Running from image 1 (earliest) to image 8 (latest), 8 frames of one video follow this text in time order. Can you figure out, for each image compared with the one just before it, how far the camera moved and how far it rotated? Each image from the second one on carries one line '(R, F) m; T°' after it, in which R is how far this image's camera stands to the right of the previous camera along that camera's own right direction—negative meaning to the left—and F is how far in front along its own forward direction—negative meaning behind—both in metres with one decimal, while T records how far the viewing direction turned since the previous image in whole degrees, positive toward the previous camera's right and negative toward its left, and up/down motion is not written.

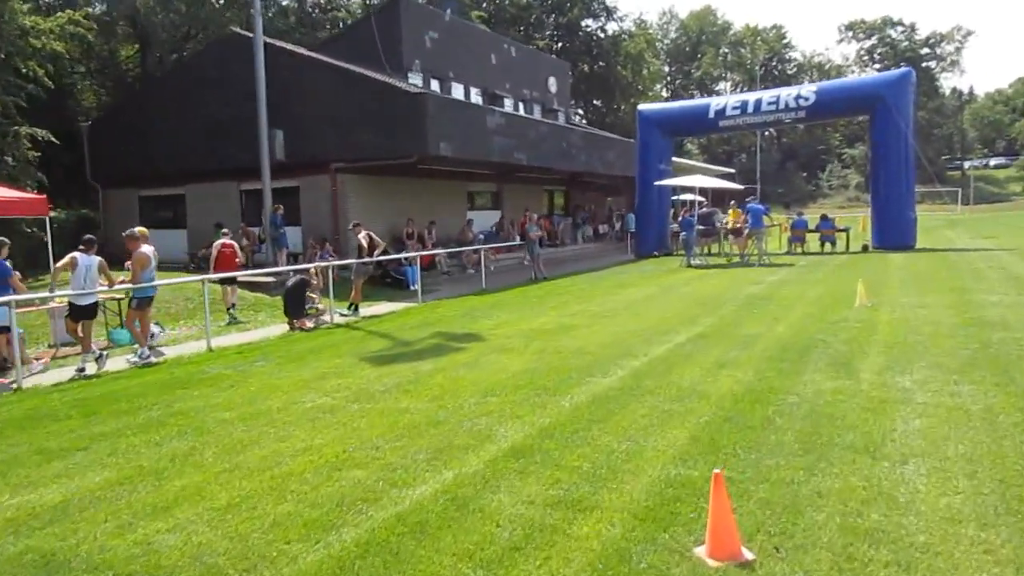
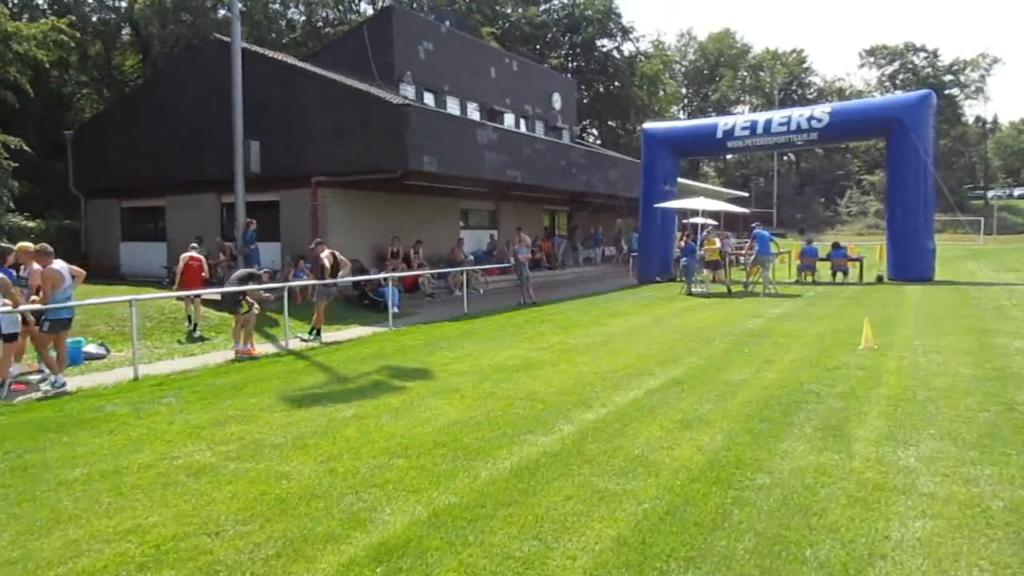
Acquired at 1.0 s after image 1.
(+0.7, +1.2) m; -1°
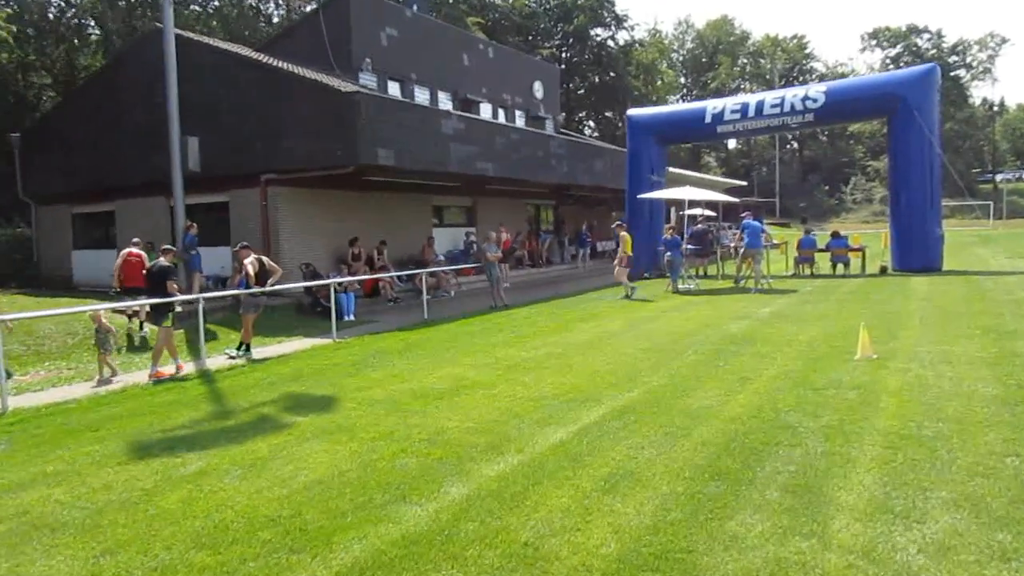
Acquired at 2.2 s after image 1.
(+0.8, +1.5) m; -1°
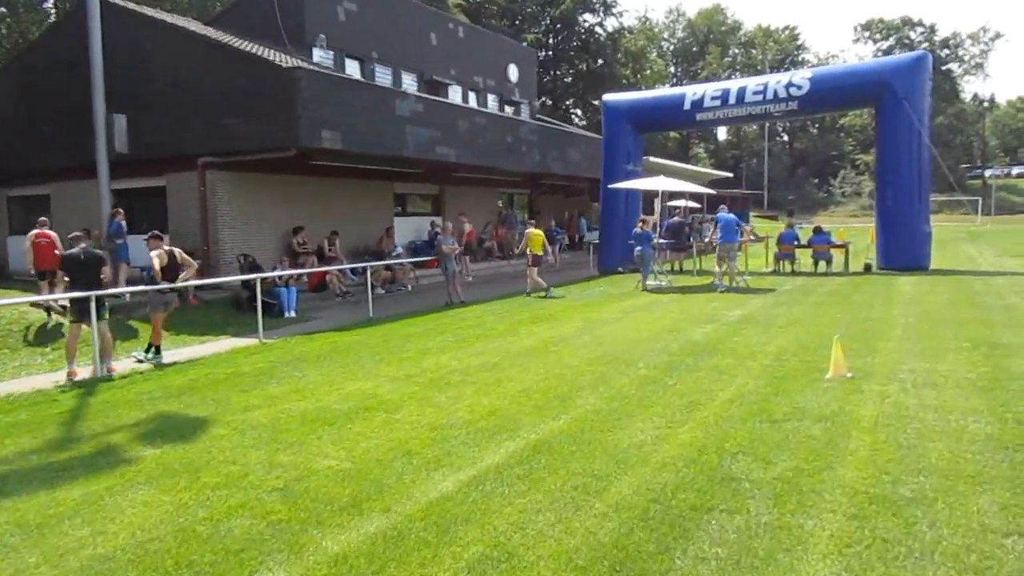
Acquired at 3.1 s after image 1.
(+0.7, +1.2) m; +1°
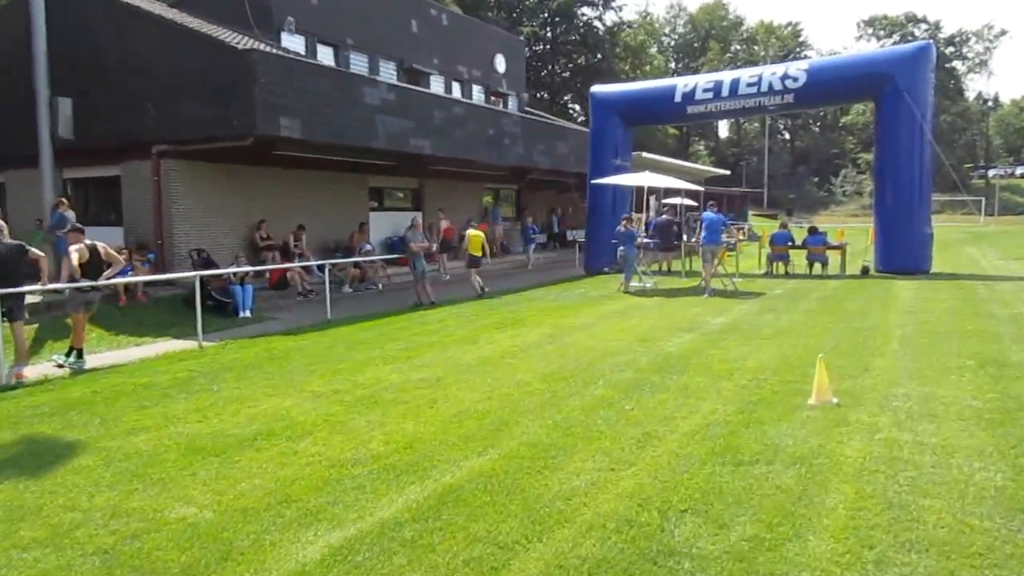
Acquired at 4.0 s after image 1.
(+0.5, +1.0) m; 0°
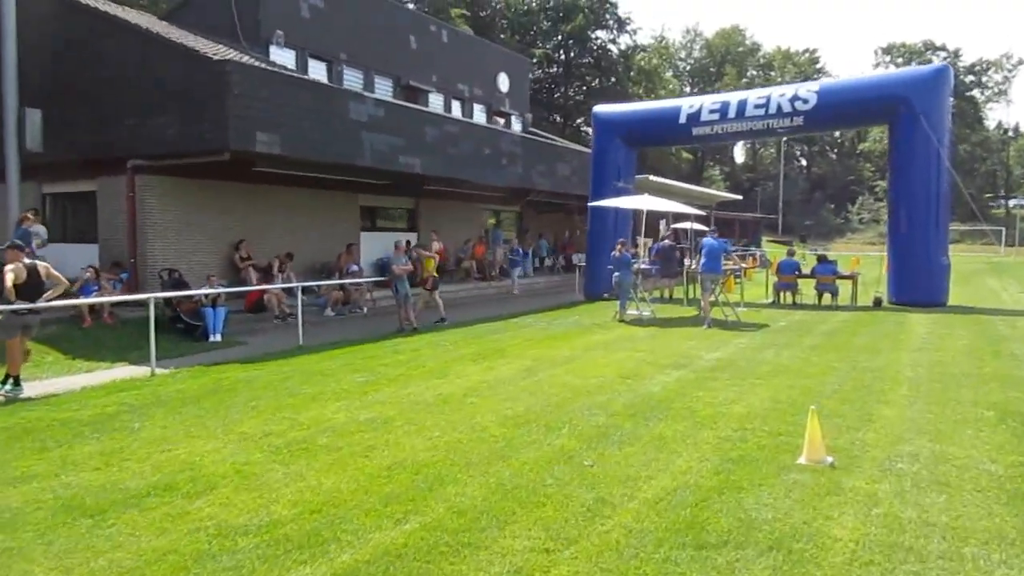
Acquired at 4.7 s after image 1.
(+0.5, +0.8) m; -1°
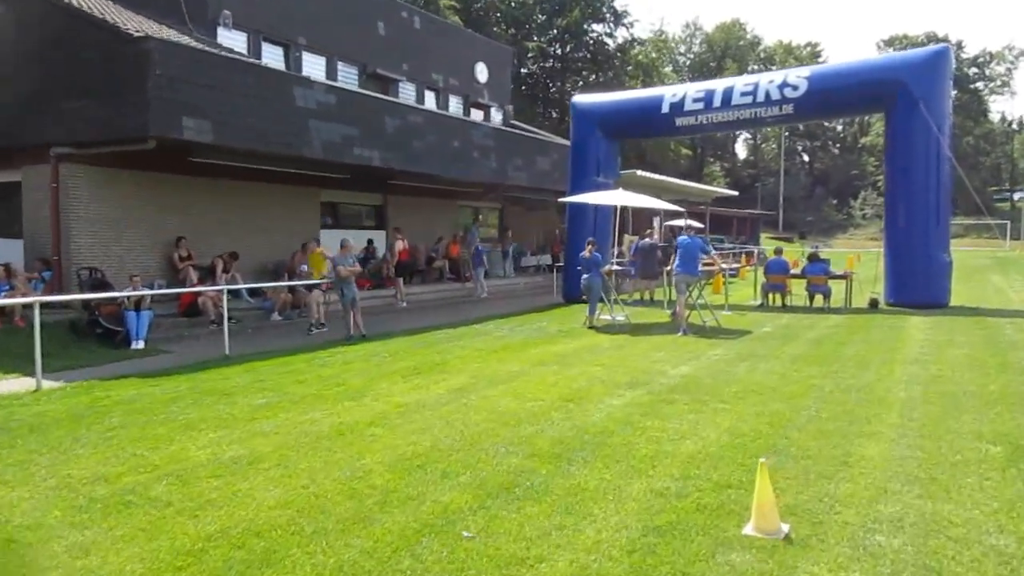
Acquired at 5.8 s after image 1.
(+0.7, +1.2) m; 0°
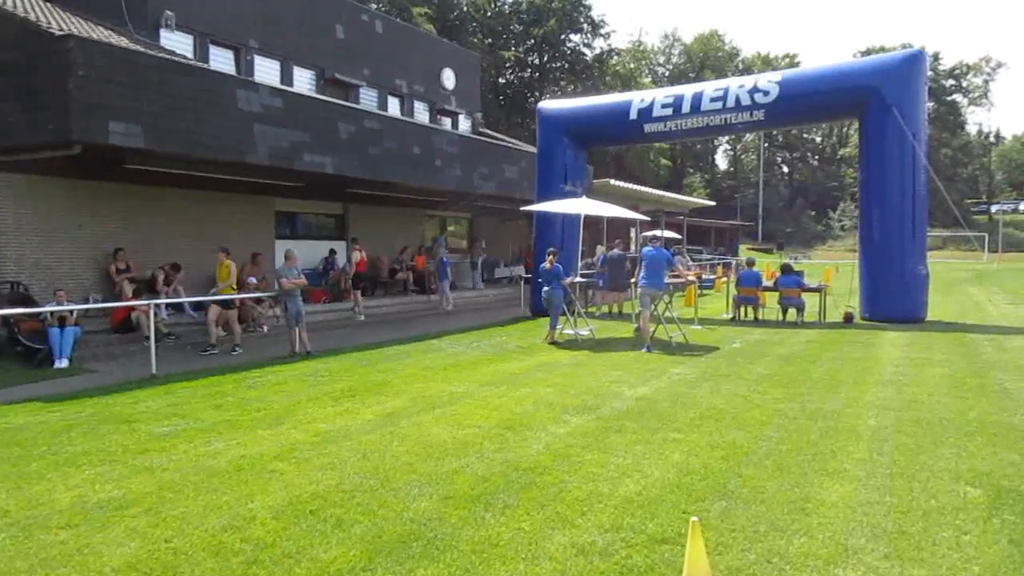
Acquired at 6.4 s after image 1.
(+0.4, +0.7) m; +1°
